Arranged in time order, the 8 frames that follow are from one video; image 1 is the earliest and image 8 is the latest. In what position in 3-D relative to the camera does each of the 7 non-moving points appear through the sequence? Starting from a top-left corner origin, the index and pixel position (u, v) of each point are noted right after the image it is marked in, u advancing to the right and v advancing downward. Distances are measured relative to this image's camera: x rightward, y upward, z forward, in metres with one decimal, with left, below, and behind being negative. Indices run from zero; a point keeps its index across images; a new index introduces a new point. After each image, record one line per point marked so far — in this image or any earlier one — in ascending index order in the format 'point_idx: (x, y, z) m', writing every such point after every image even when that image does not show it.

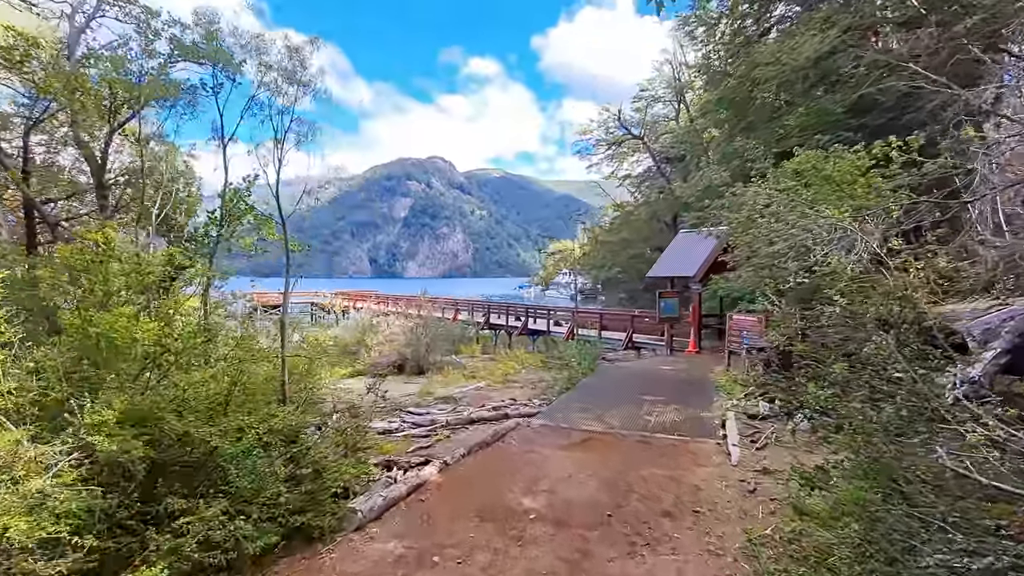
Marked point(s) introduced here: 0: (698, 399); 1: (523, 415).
0: (+2.7, -1.6, +7.3) m
1: (+0.2, -1.8, +7.2) m
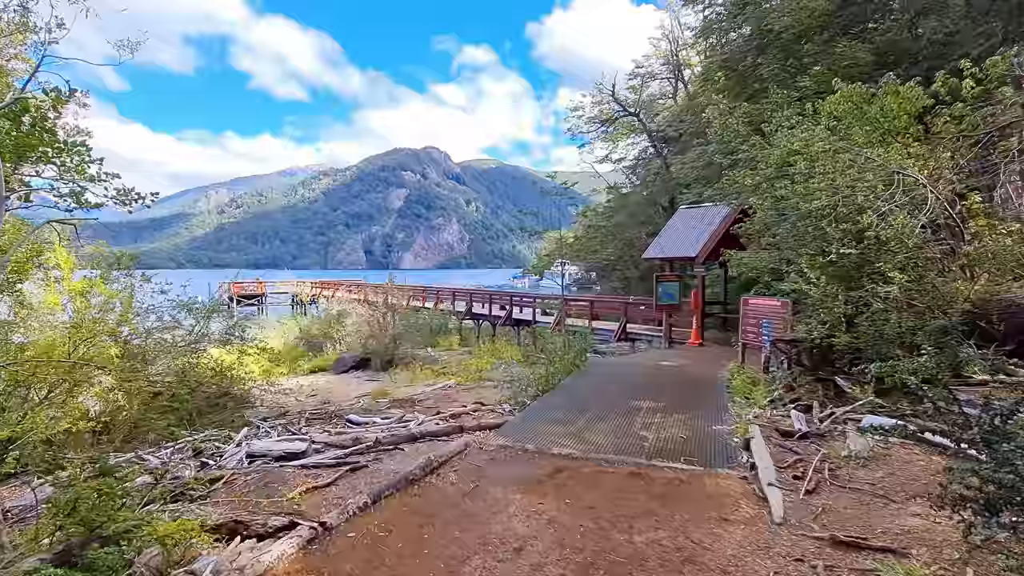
0: (+2.2, -1.3, +5.7) m
1: (-0.3, -1.5, +5.6) m
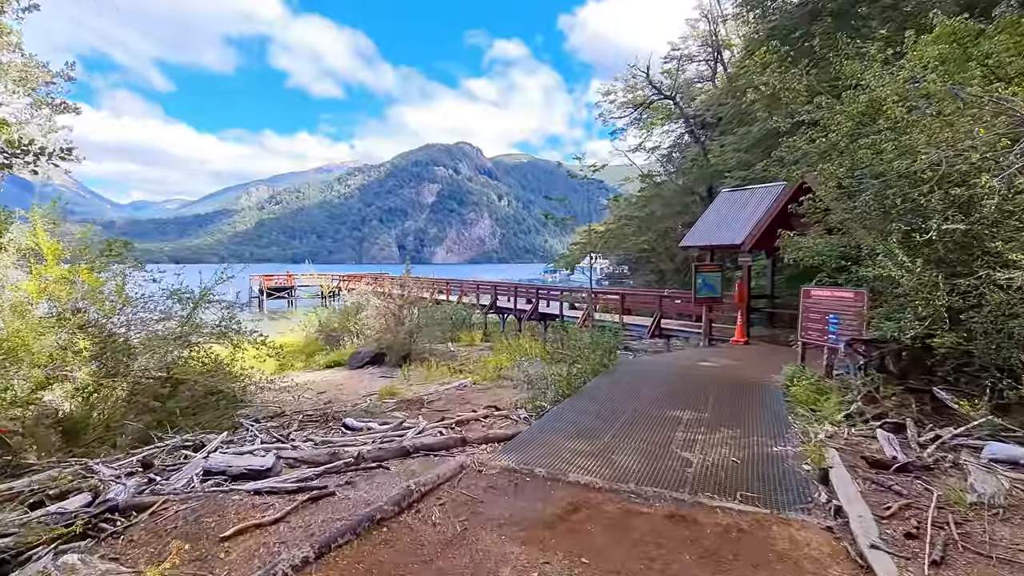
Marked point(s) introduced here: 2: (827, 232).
0: (+2.3, -1.2, +4.7) m
1: (-0.2, -1.4, +4.7) m
2: (+3.7, +0.7, +5.9) m
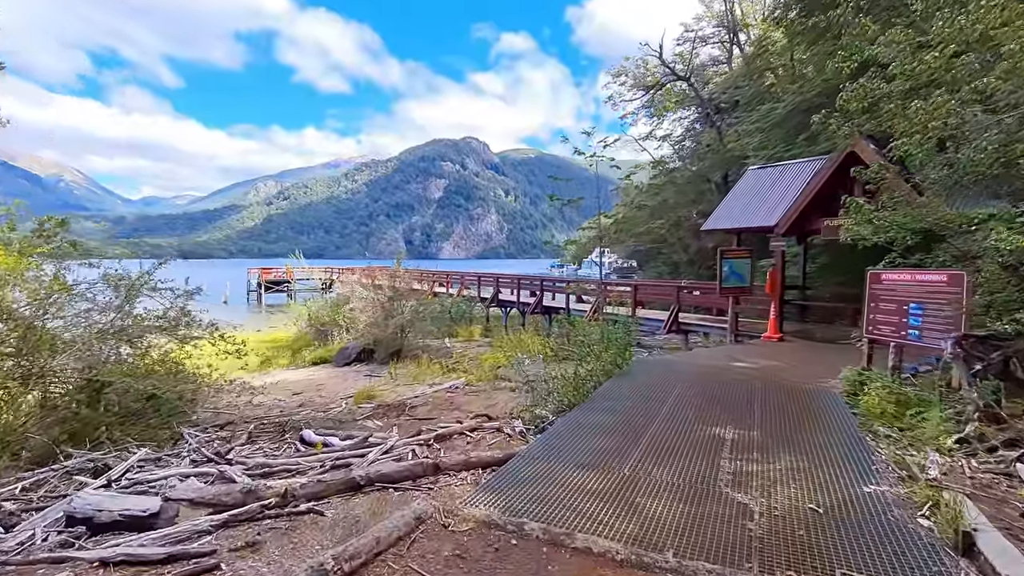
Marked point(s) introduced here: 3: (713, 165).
0: (+2.2, -1.1, +3.5) m
1: (-0.3, -1.3, +3.6) m
2: (+3.6, +0.9, +4.7) m
3: (+6.9, +4.2, +17.6) m
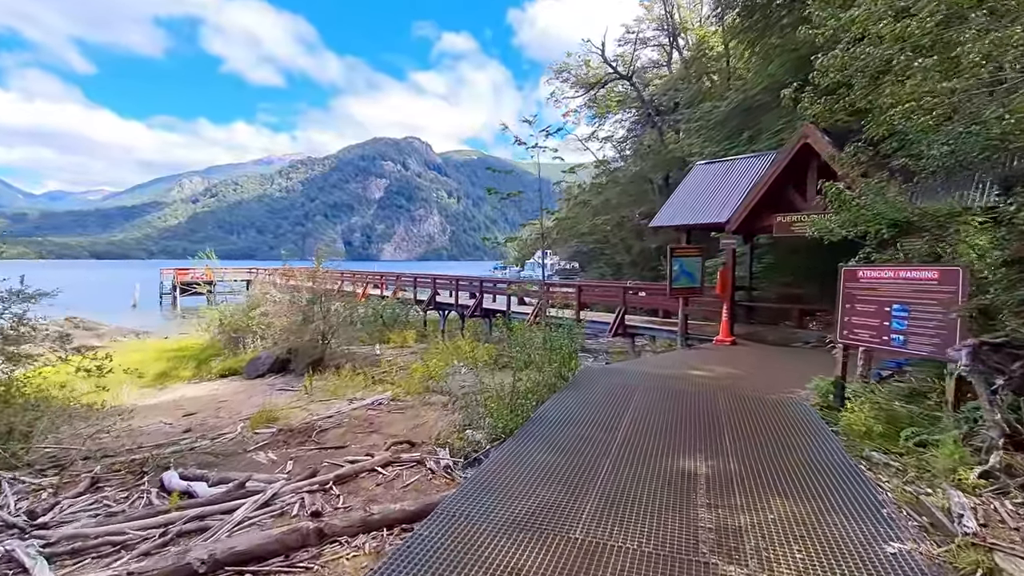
0: (+1.8, -1.1, +2.9) m
1: (-0.7, -1.3, +2.7) m
2: (+3.0, +0.9, +4.2) m
3: (+4.8, +4.2, +17.4) m
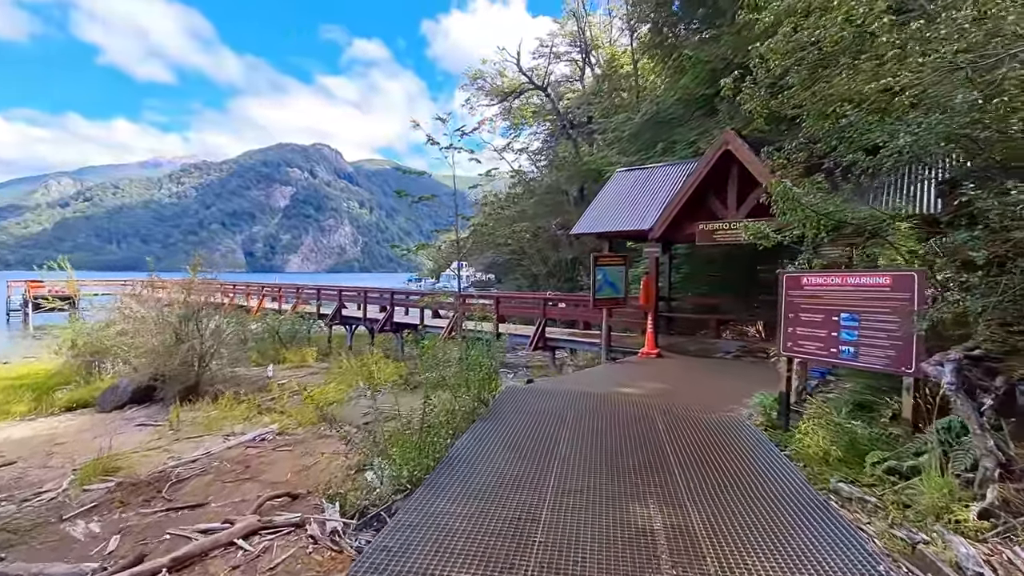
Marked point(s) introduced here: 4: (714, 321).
0: (+1.4, -1.1, +2.4) m
1: (-1.1, -1.3, +1.8) m
2: (+2.4, +0.8, +4.0) m
3: (+1.9, +3.8, +17.3) m
4: (+3.4, -0.6, +8.6) m
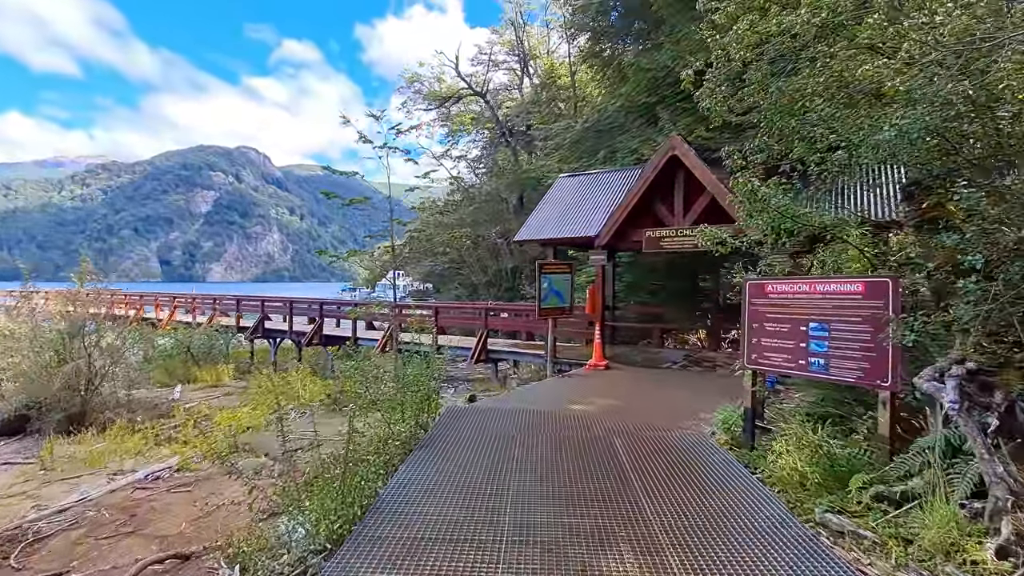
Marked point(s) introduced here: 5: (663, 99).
0: (+1.2, -1.1, +2.1) m
1: (-1.2, -1.3, +1.2) m
2: (+2.0, +0.8, +3.8) m
3: (-0.1, +3.5, +17.0) m
4: (+2.5, -0.7, +8.5) m
5: (+3.1, +3.8, +10.3) m
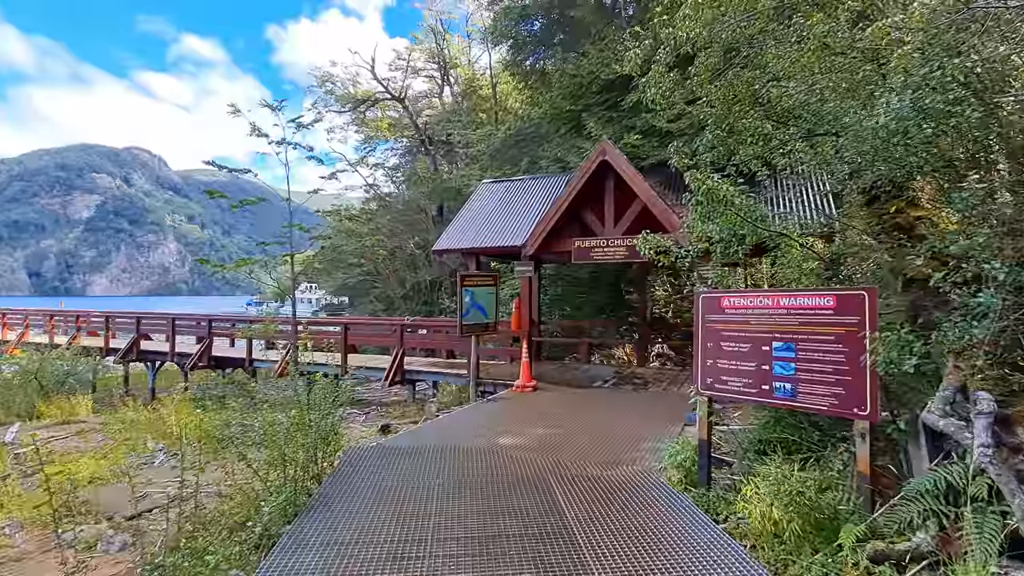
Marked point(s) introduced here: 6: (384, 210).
0: (+0.9, -1.2, +1.6) m
1: (-1.3, -1.4, +0.3) m
2: (+1.4, +0.7, +3.4) m
3: (-2.7, +3.1, +16.3) m
4: (+1.2, -0.9, +8.1) m
5: (+1.5, +3.5, +10.1) m
6: (-4.3, +2.7, +16.9) m
